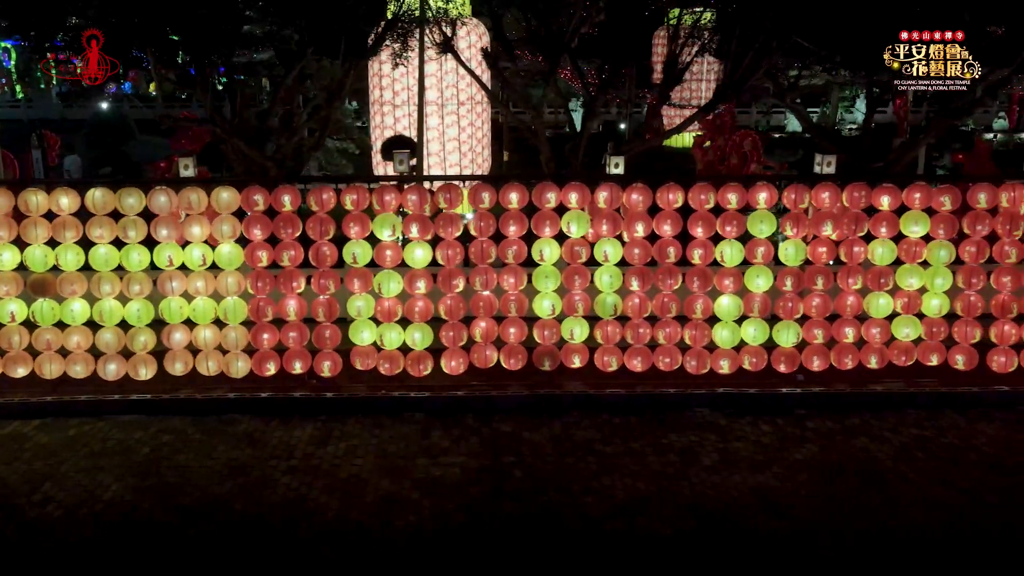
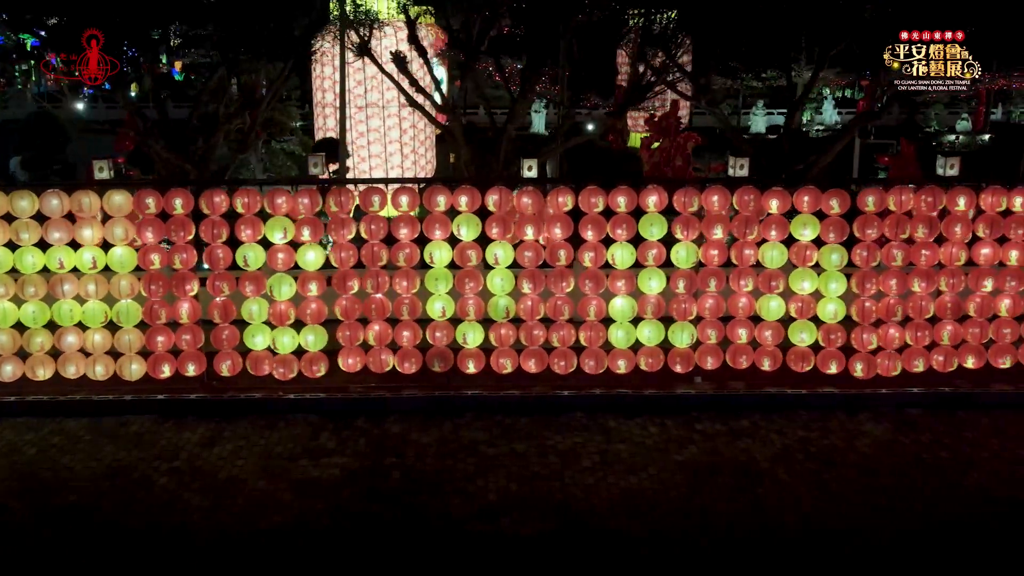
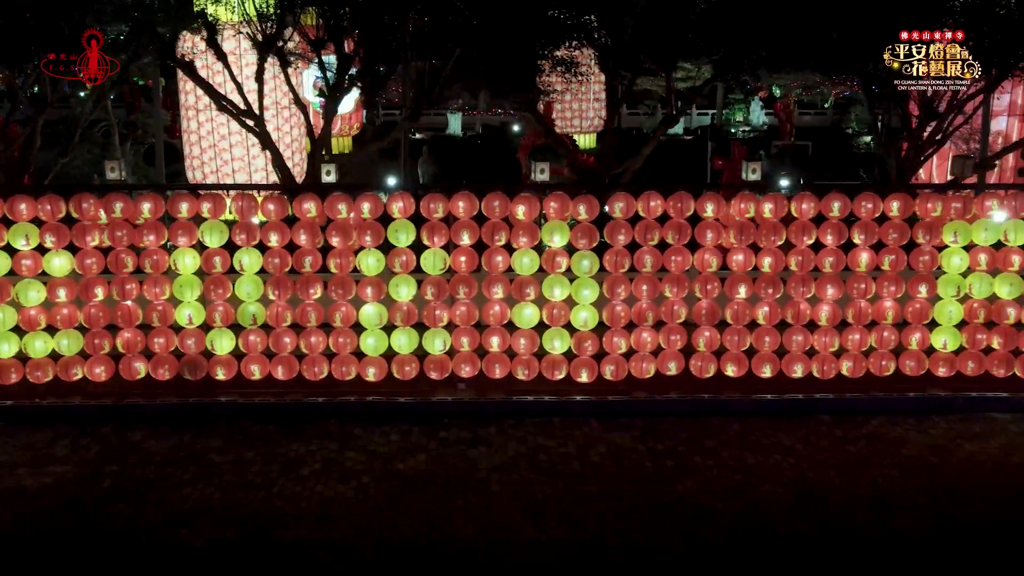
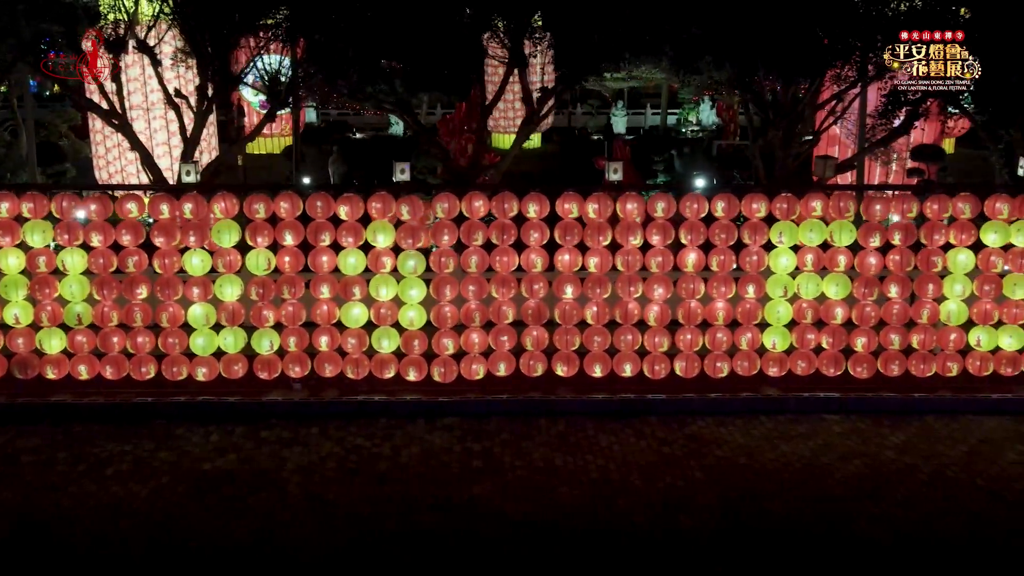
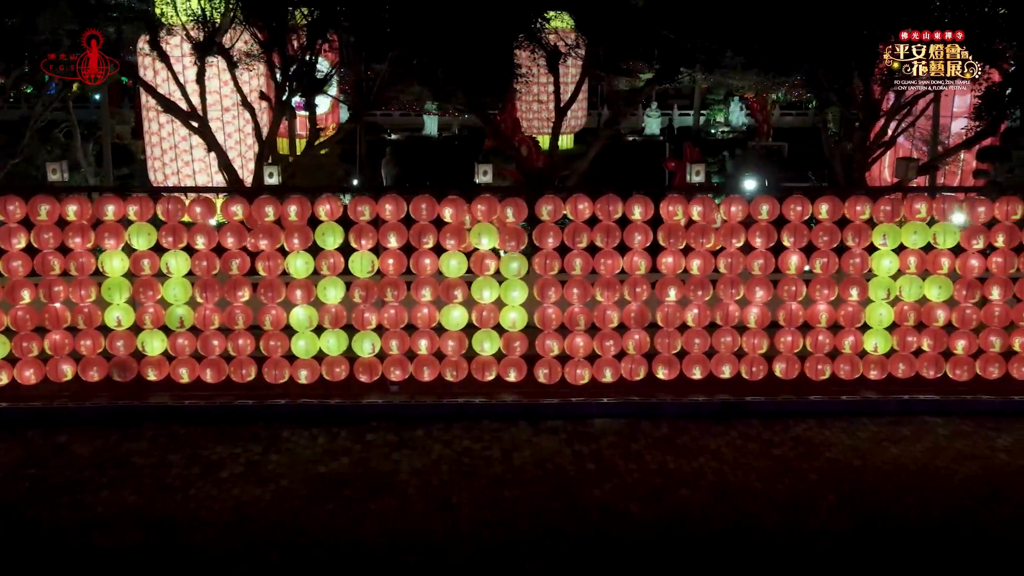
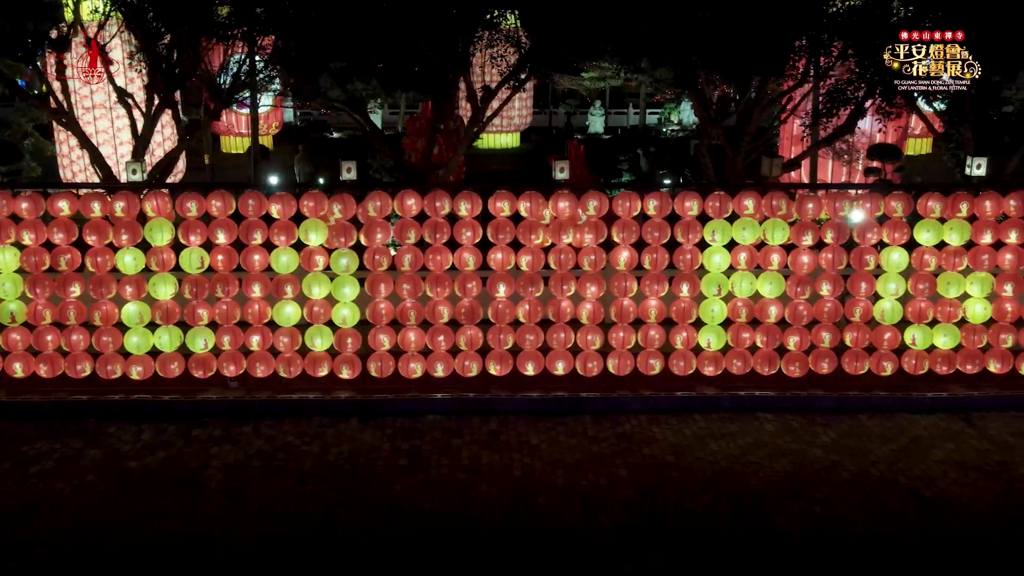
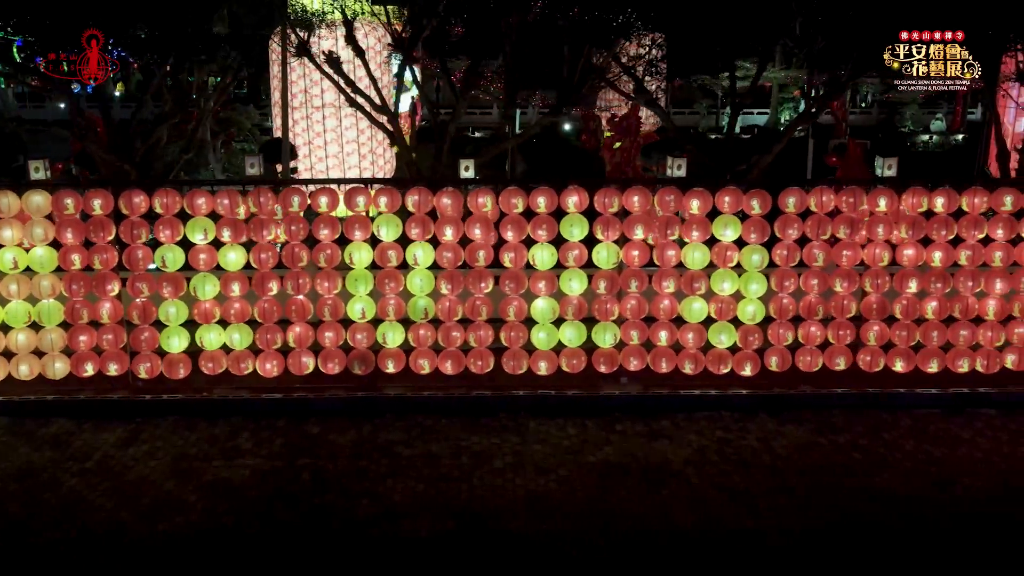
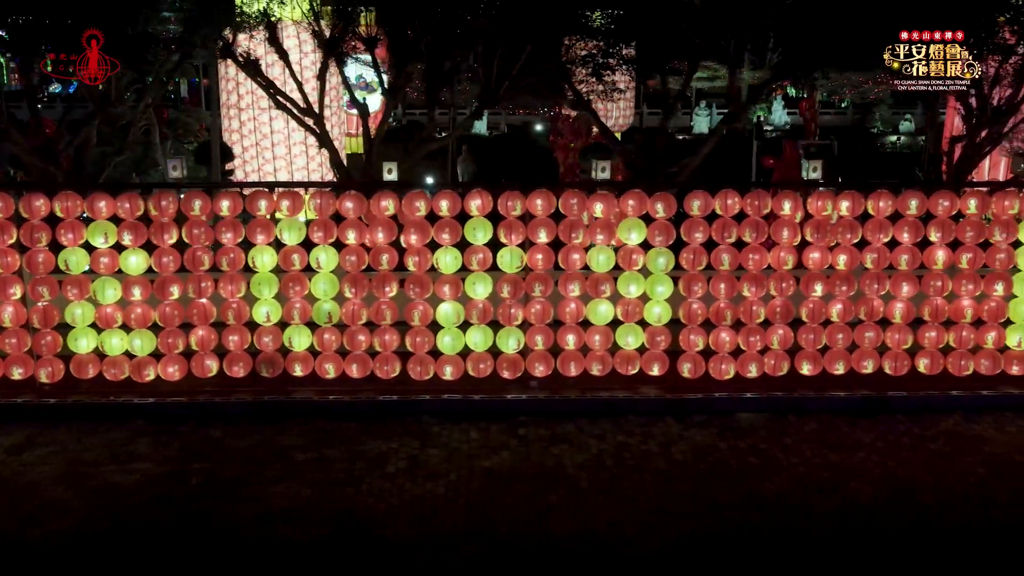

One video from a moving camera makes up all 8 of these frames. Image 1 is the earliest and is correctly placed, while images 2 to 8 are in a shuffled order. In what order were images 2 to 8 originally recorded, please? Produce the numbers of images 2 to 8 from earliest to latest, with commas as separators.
2, 7, 8, 3, 5, 4, 6
